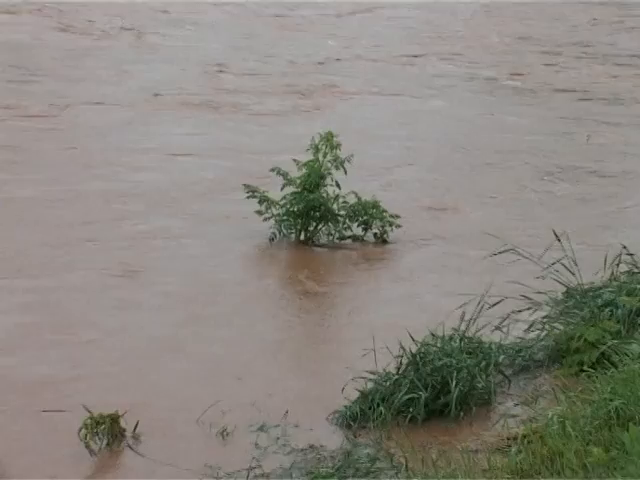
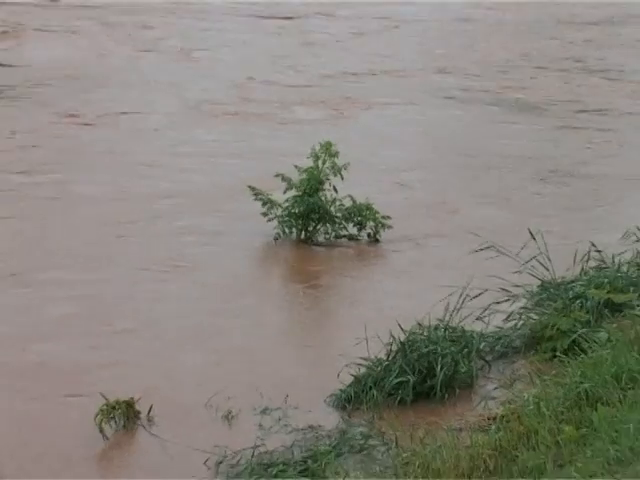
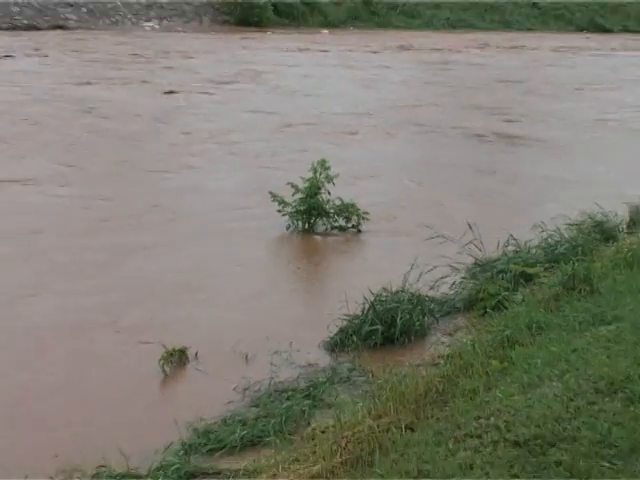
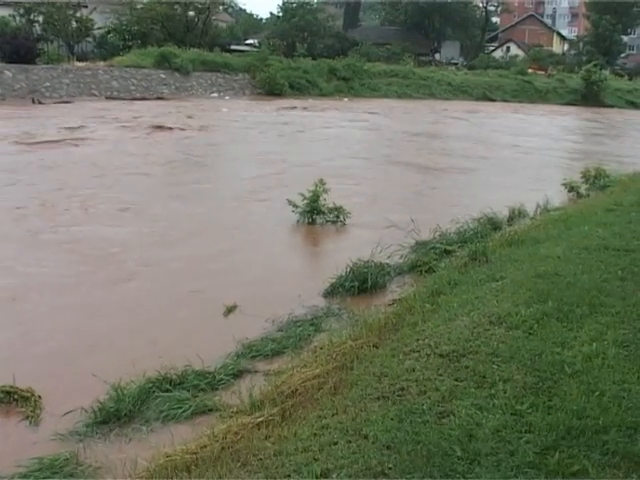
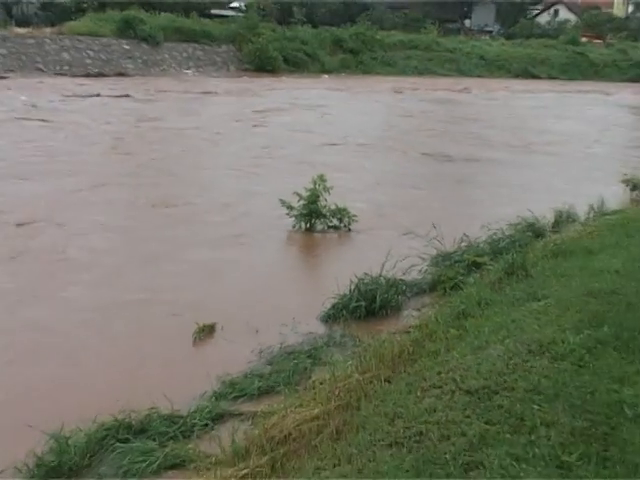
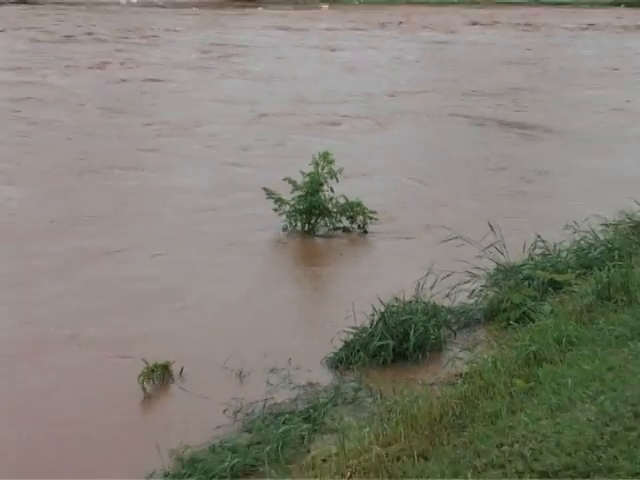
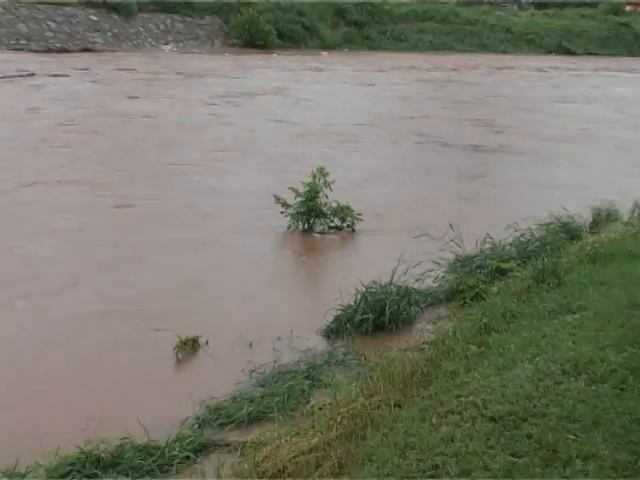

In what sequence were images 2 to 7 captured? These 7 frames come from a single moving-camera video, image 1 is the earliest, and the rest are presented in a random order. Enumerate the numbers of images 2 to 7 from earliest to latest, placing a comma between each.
2, 6, 3, 7, 5, 4
